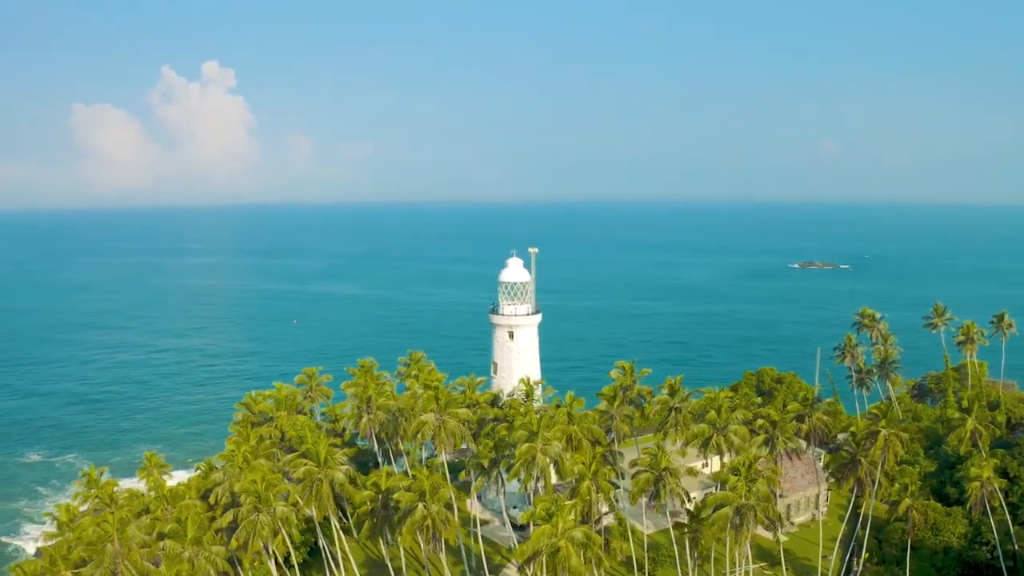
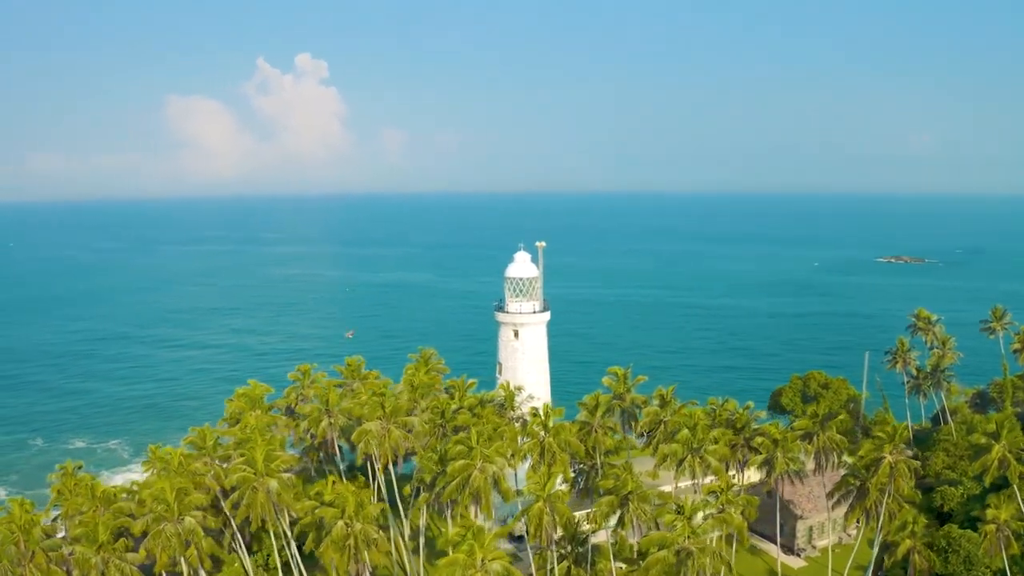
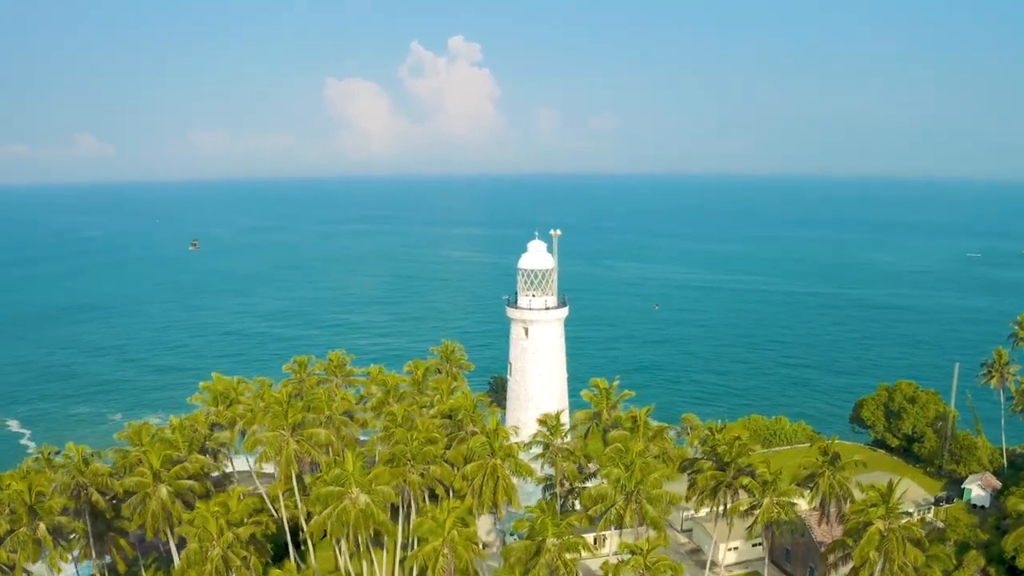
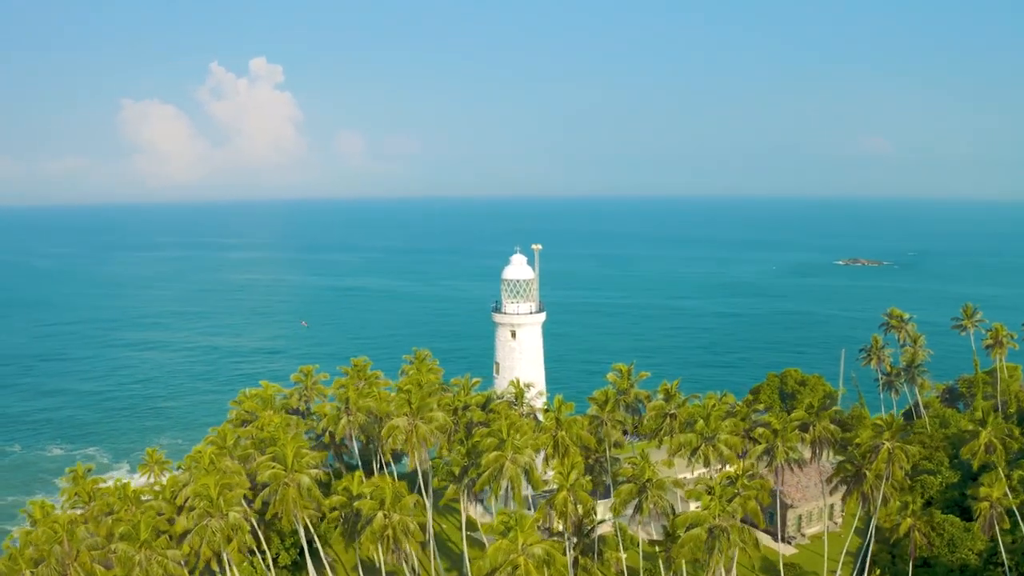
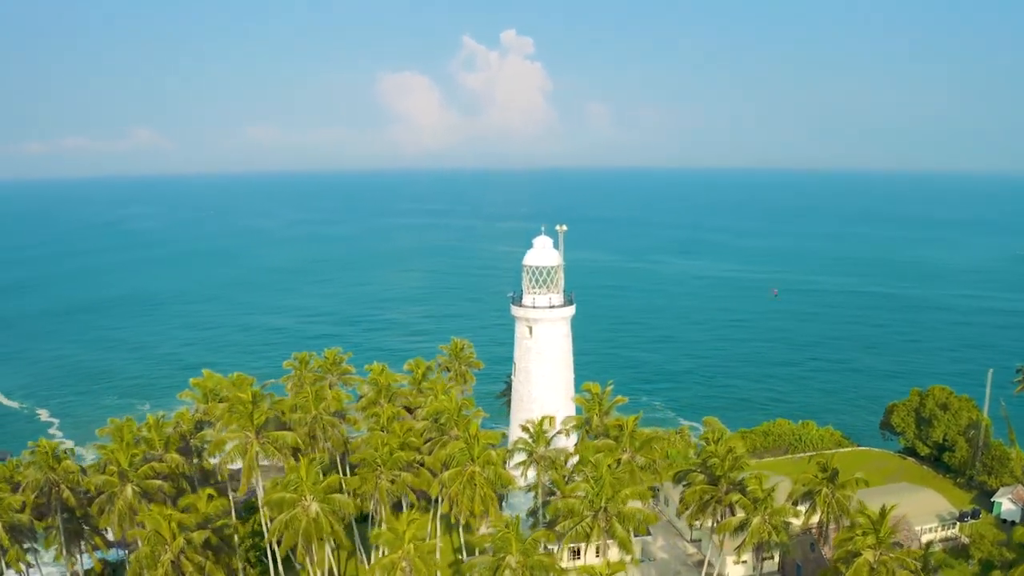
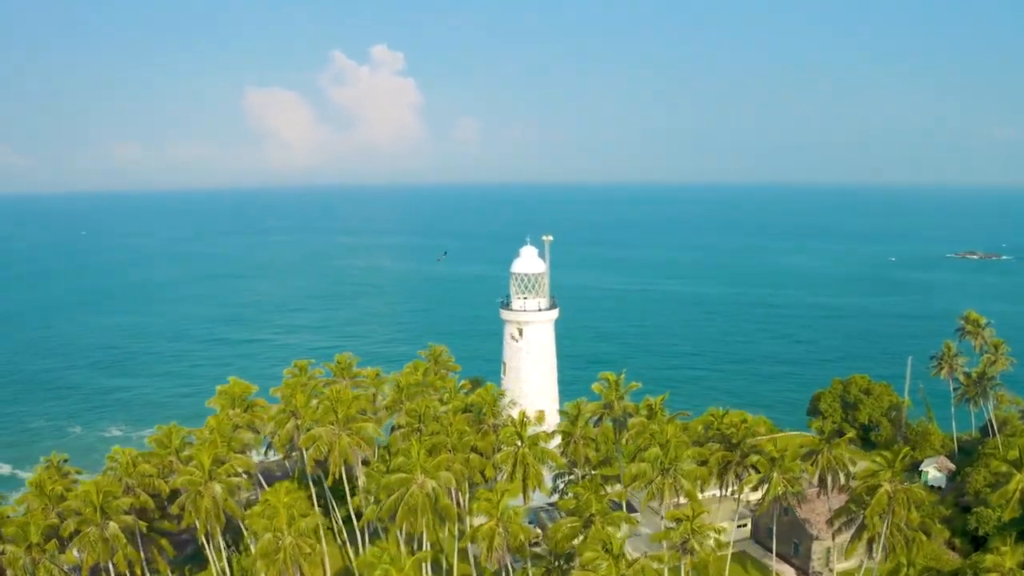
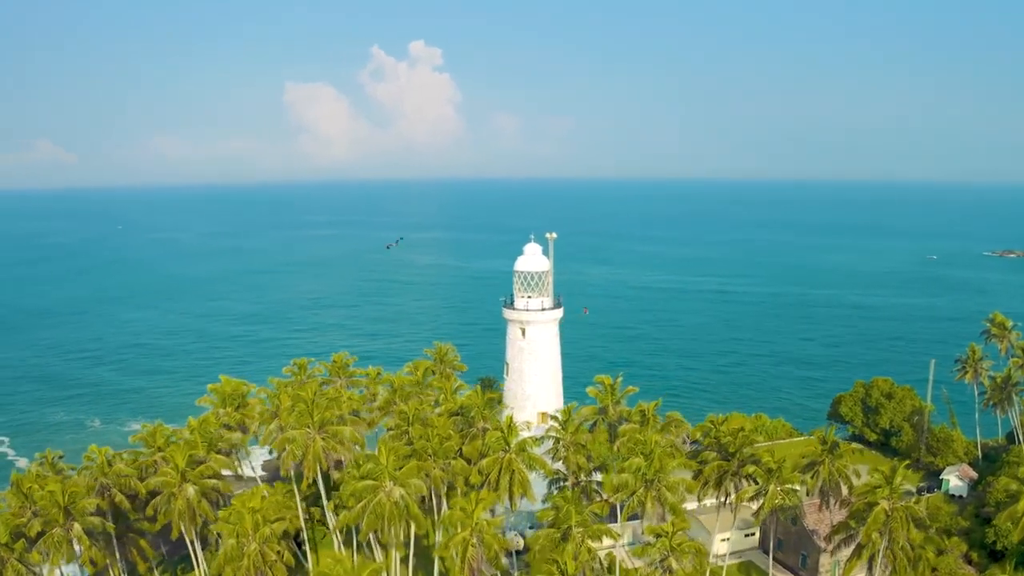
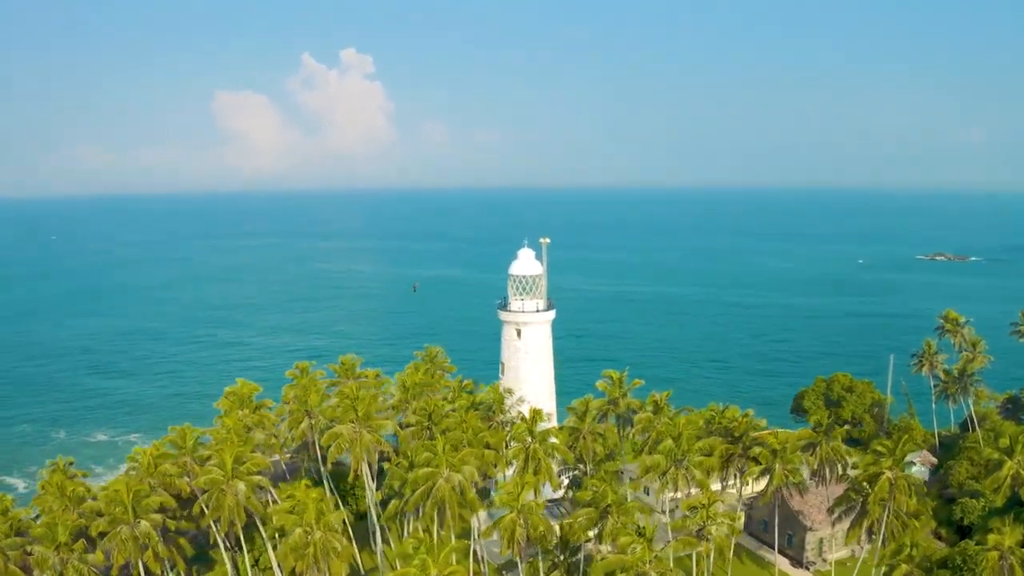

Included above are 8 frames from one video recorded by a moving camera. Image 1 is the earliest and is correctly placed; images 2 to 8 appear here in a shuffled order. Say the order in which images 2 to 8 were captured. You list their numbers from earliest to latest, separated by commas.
4, 2, 8, 6, 7, 3, 5
